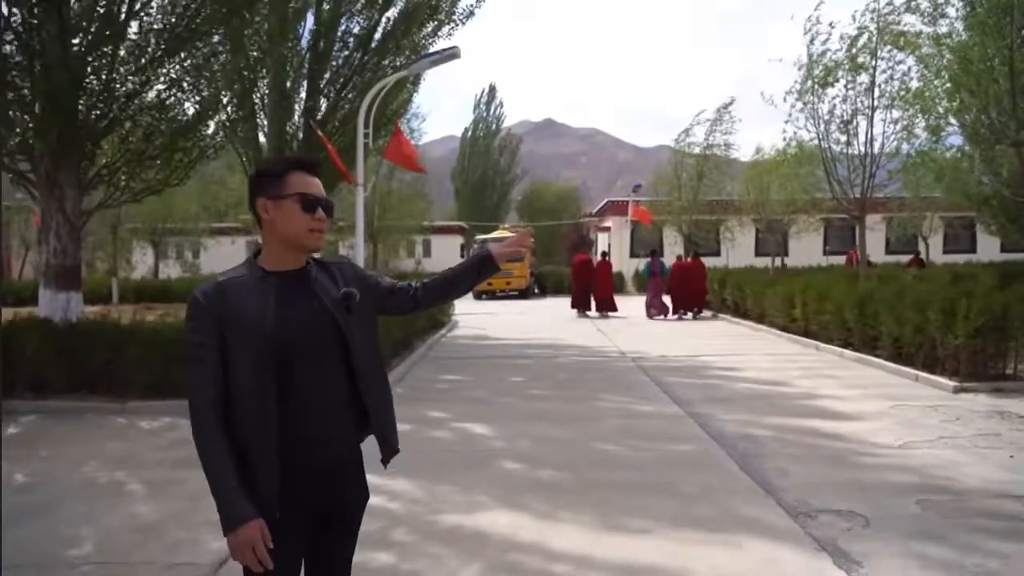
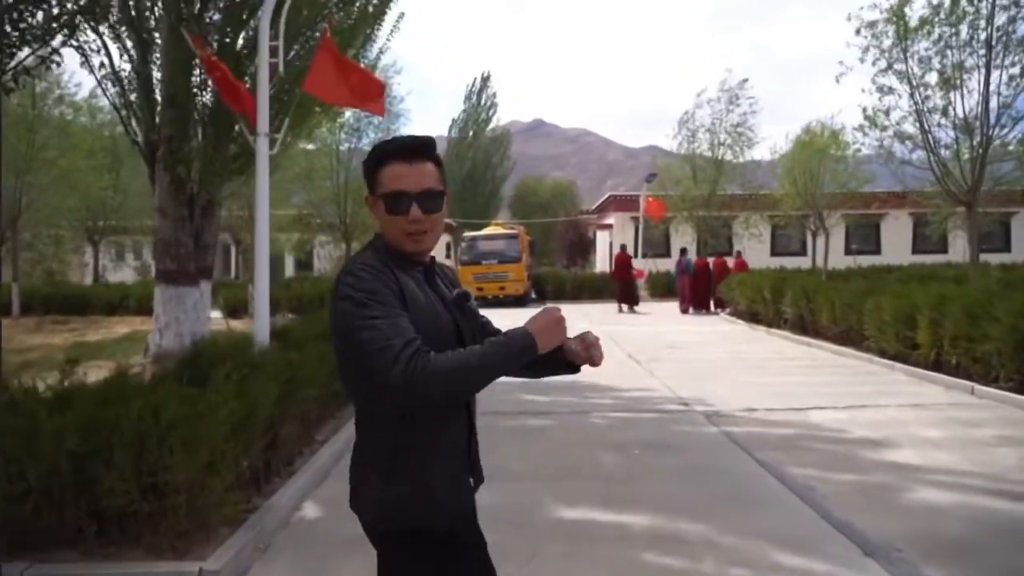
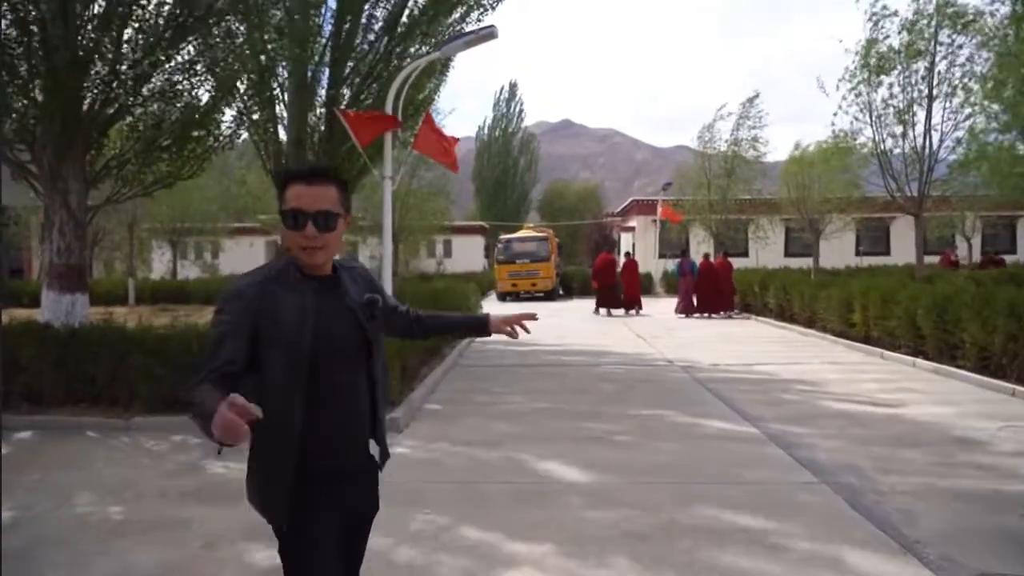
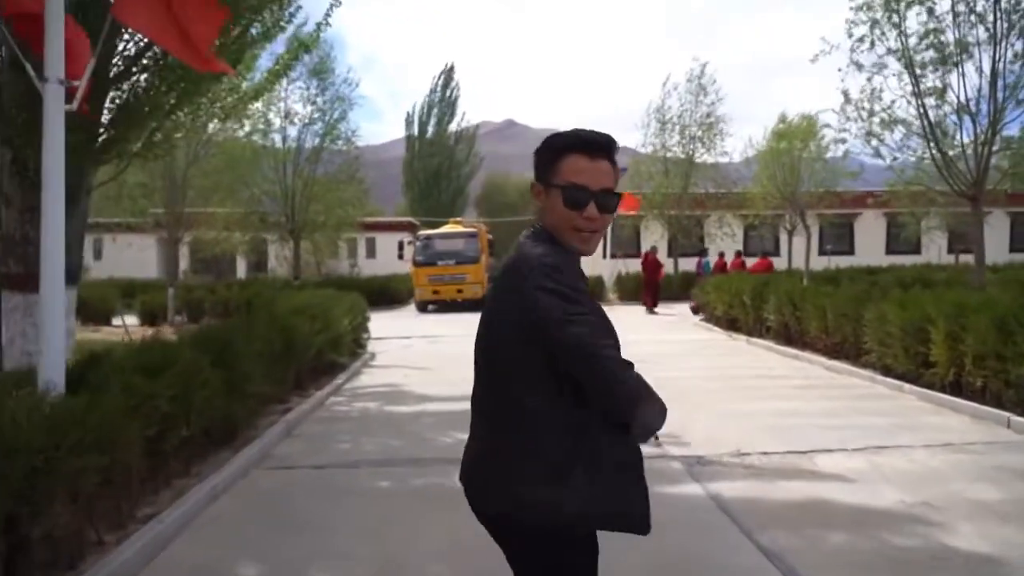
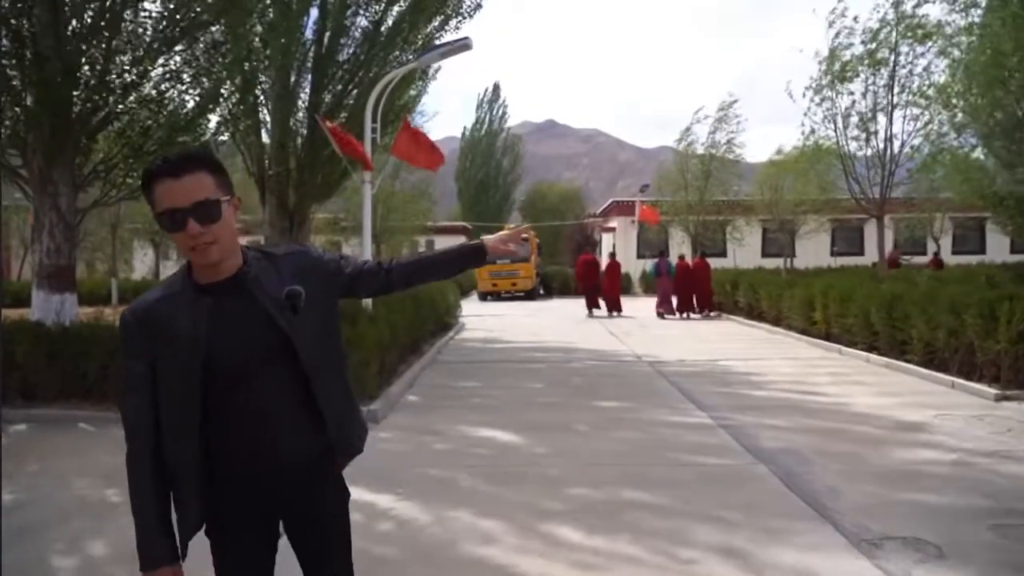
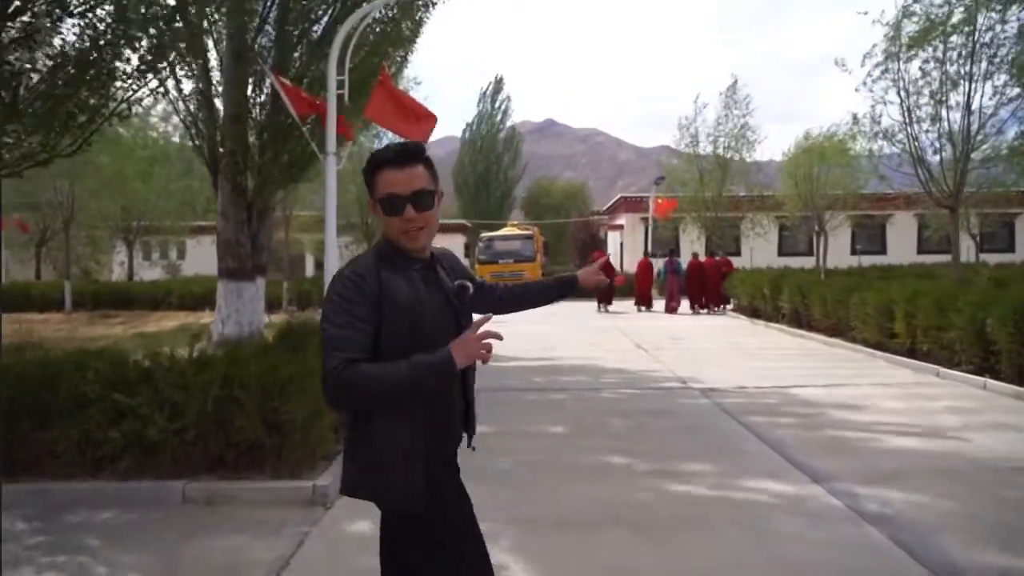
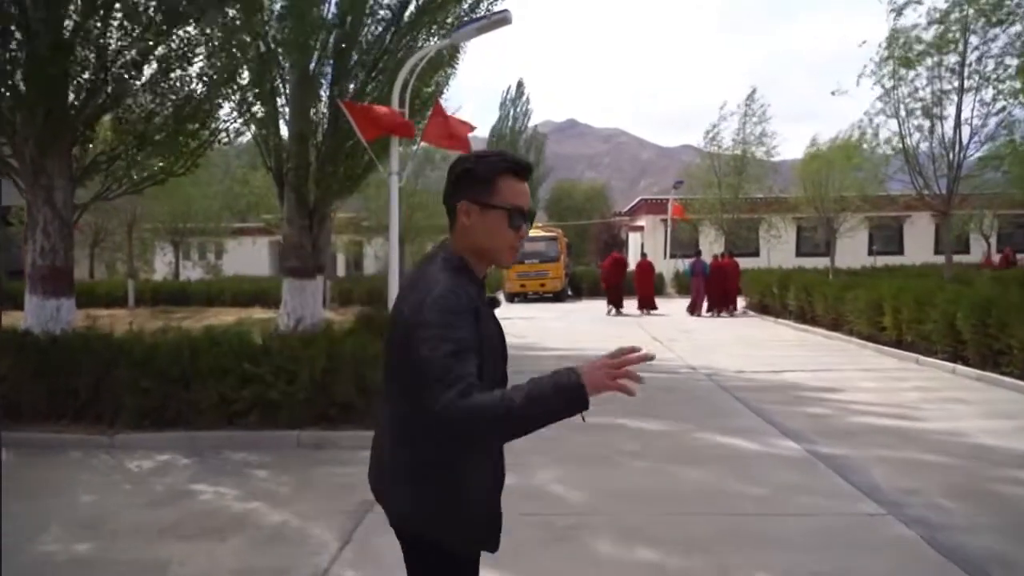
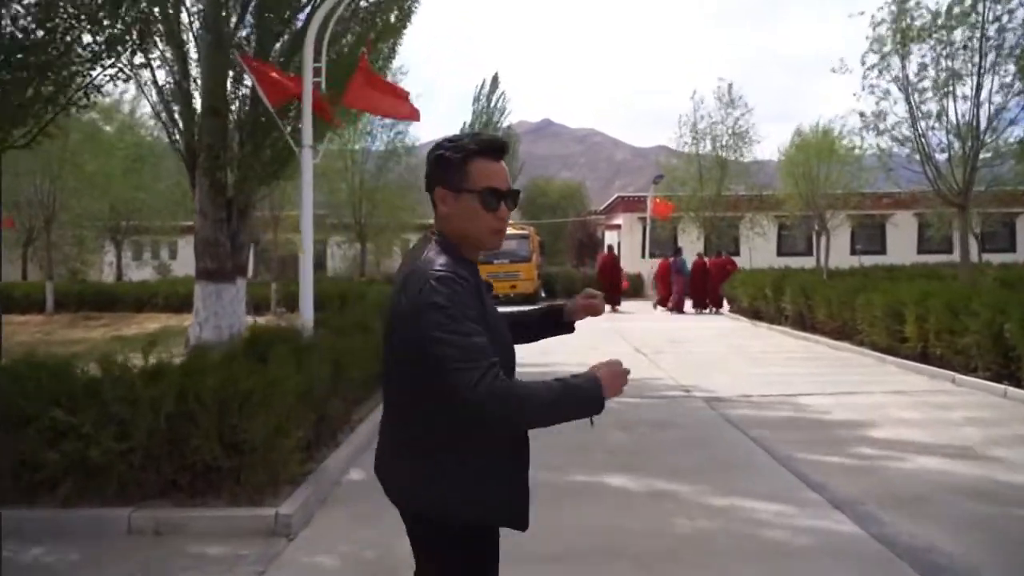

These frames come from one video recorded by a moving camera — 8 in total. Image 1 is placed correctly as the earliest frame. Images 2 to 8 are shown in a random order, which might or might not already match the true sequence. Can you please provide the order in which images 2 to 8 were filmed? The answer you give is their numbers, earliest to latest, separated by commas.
5, 3, 7, 6, 8, 2, 4
